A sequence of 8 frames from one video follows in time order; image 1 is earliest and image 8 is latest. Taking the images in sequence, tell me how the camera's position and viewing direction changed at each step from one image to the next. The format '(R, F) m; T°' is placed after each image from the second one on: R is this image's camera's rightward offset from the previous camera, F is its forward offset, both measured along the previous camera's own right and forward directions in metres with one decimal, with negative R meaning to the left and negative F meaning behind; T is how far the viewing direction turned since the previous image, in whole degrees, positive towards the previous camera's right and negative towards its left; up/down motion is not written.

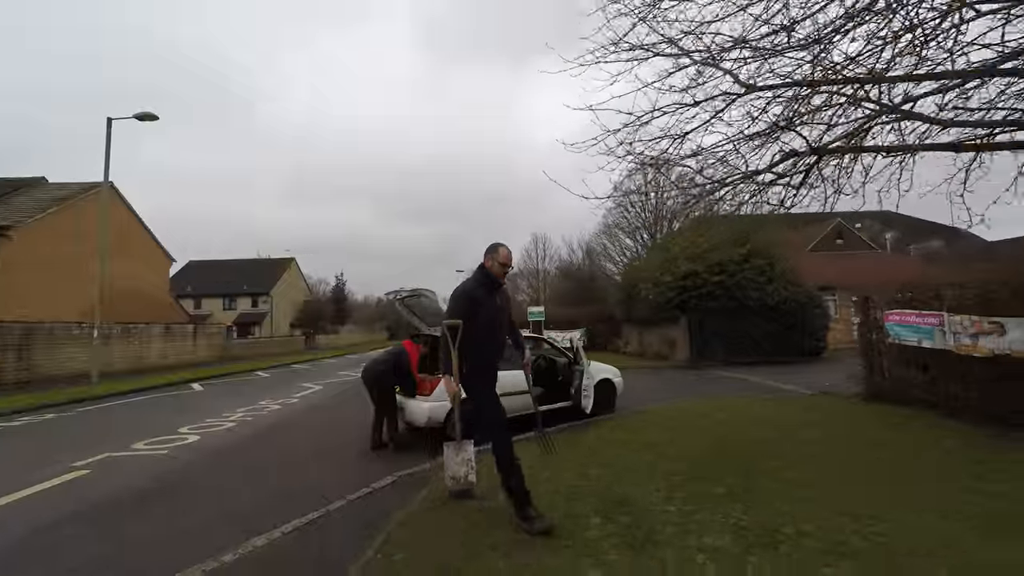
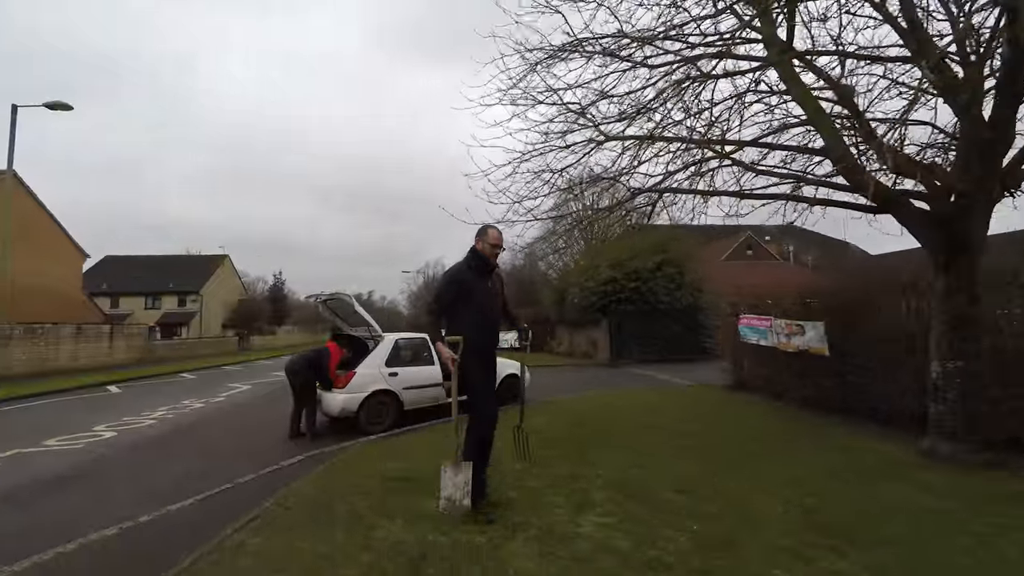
(+0.8, -1.1) m; +7°
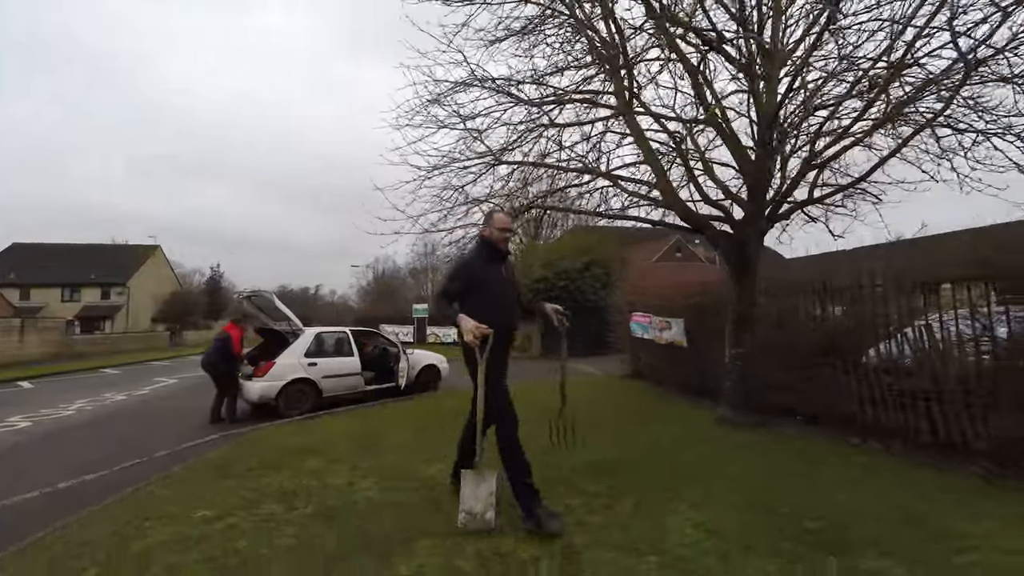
(+1.0, -1.2) m; +6°
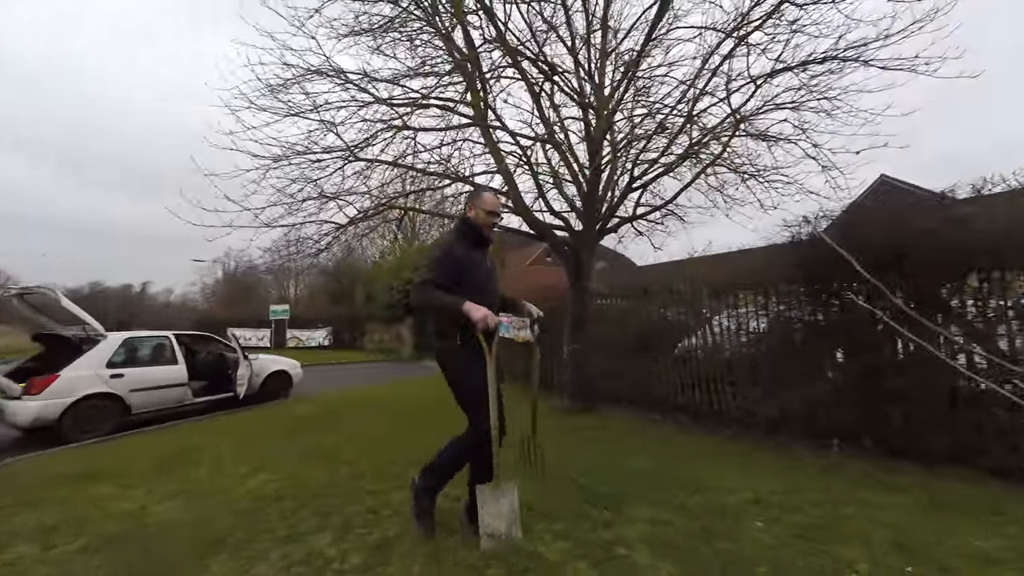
(+0.4, -0.3) m; +16°
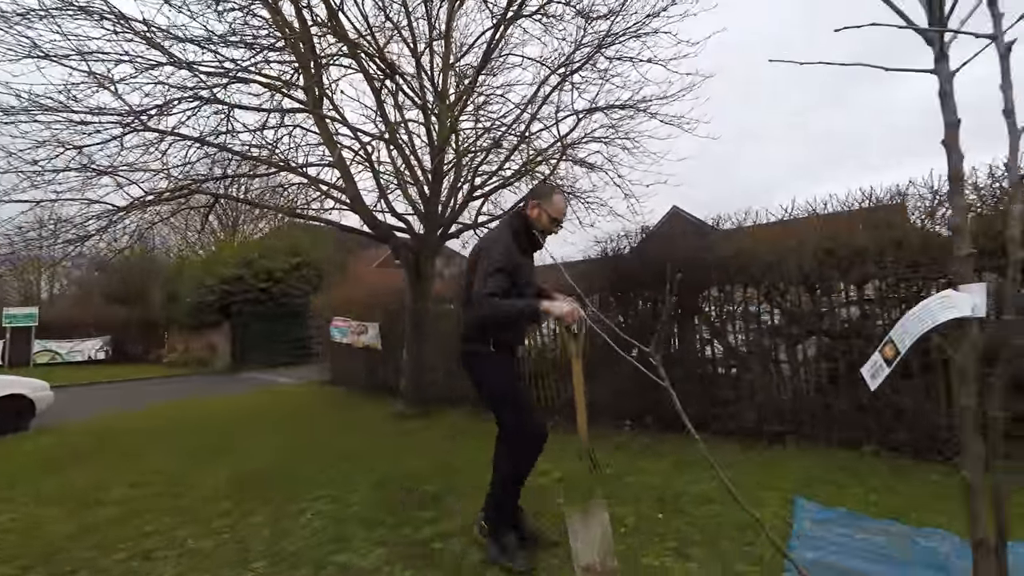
(+0.2, -0.1) m; +20°
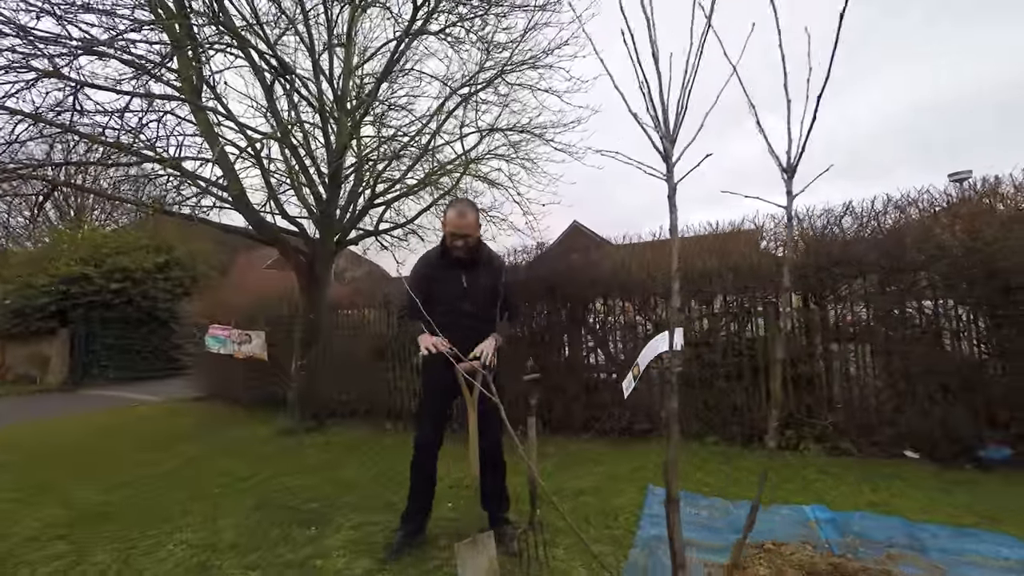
(+0.1, -0.2) m; +13°
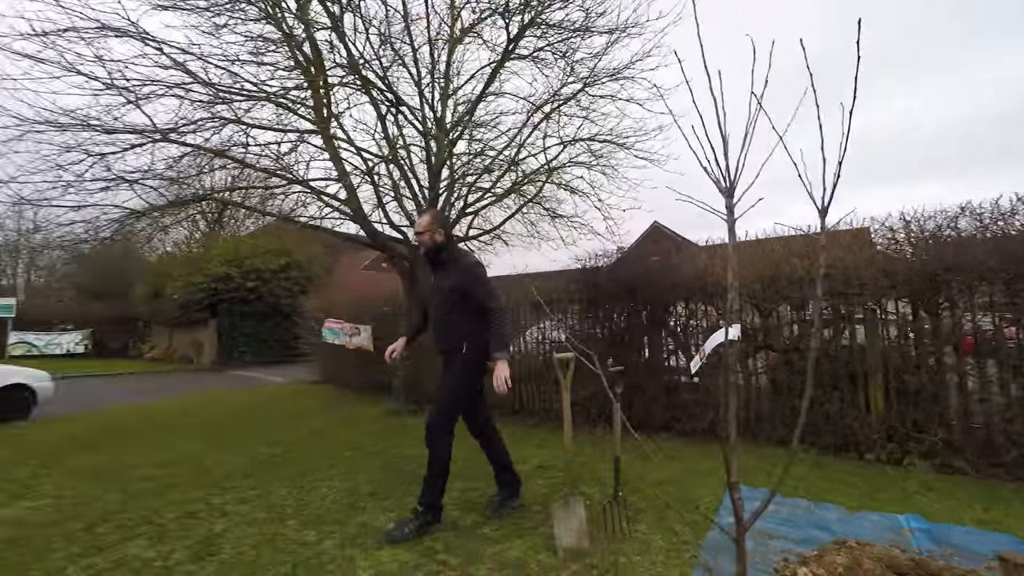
(-0.1, -0.5) m; -10°
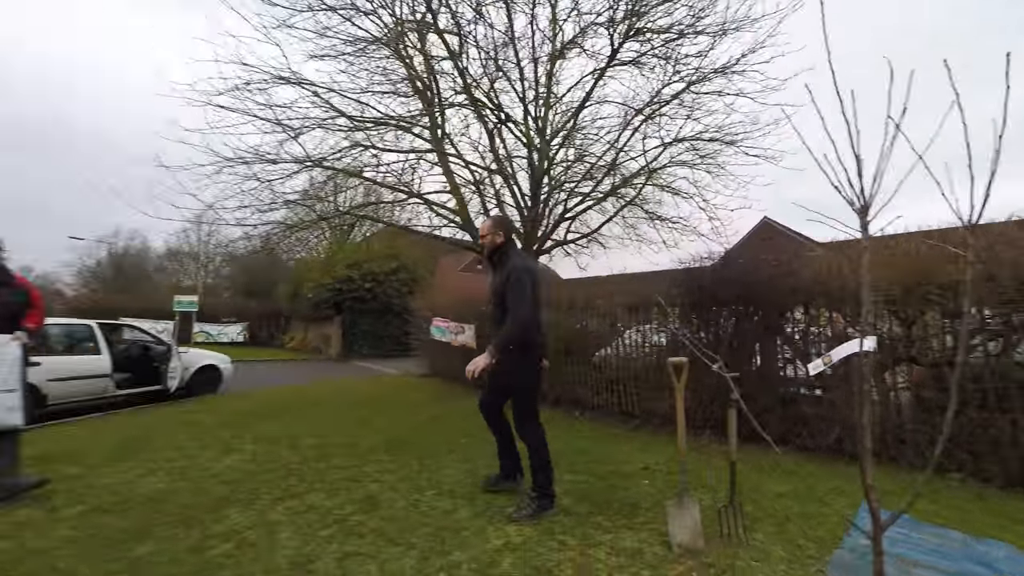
(-0.2, -0.3) m; -12°
